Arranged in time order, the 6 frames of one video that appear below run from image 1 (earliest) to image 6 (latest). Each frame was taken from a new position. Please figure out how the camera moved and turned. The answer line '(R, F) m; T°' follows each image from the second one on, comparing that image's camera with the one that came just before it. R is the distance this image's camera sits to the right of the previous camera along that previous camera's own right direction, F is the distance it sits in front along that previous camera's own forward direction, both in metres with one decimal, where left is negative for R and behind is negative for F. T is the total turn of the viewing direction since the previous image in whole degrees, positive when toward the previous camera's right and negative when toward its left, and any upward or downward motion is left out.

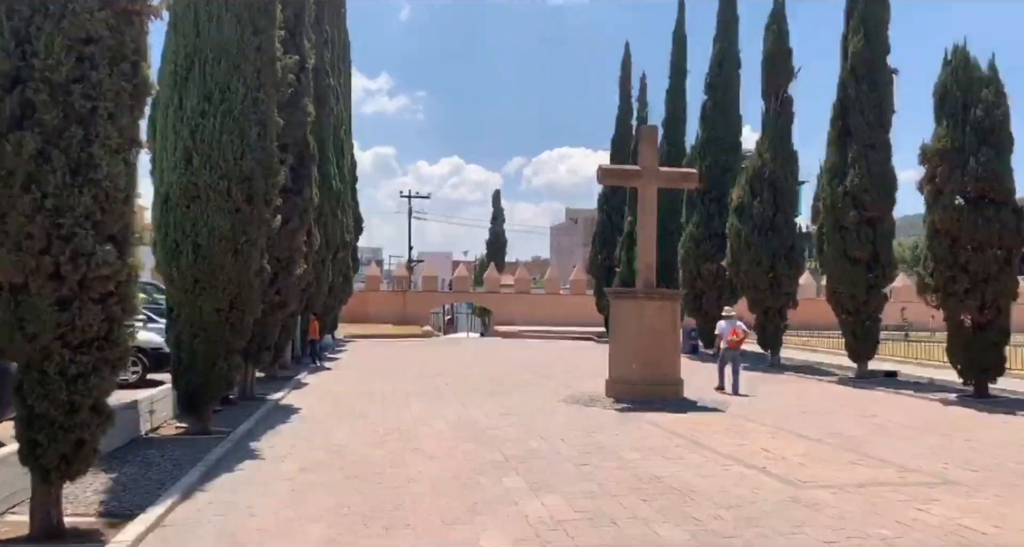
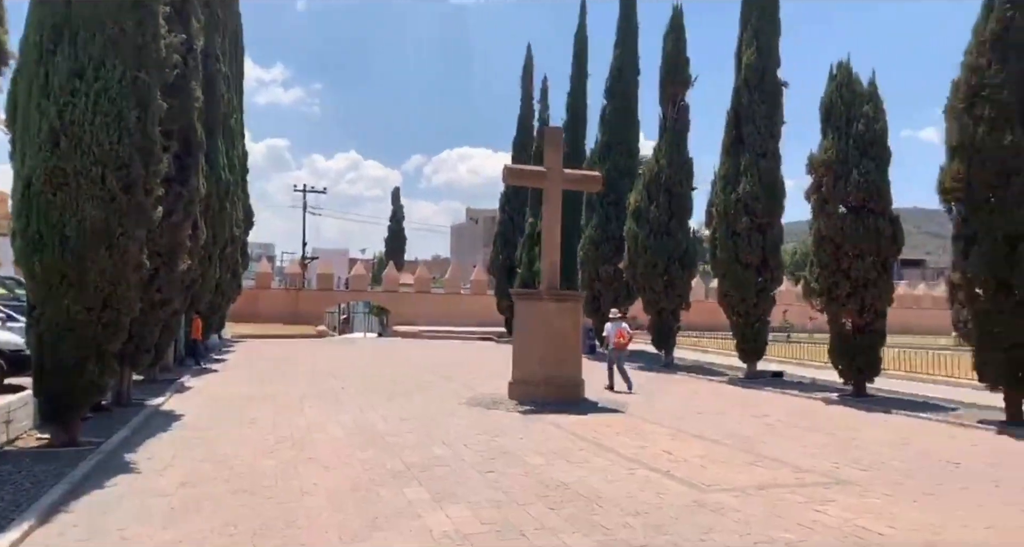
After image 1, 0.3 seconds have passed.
(-0.1, +0.3) m; +8°
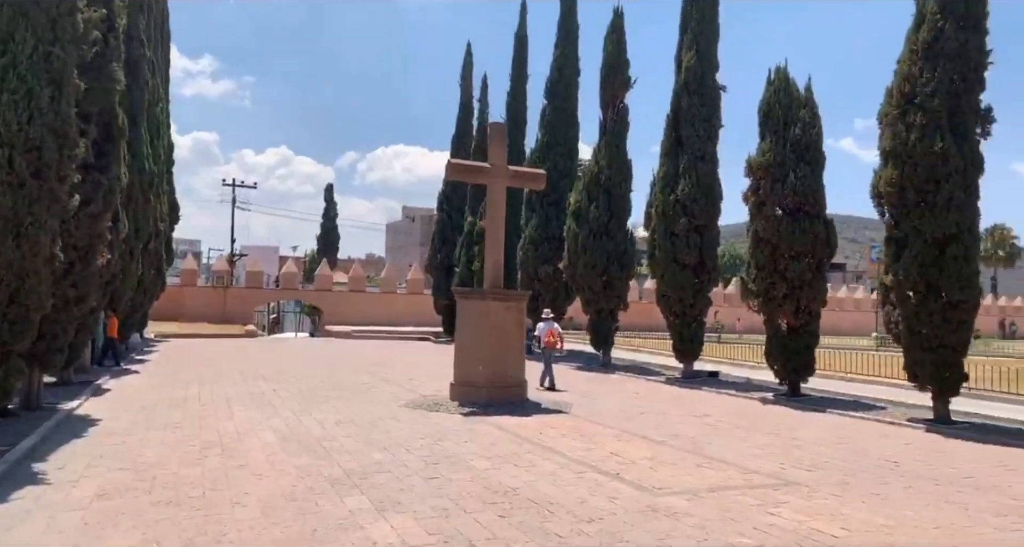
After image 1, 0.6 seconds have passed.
(-0.1, +0.3) m; +5°
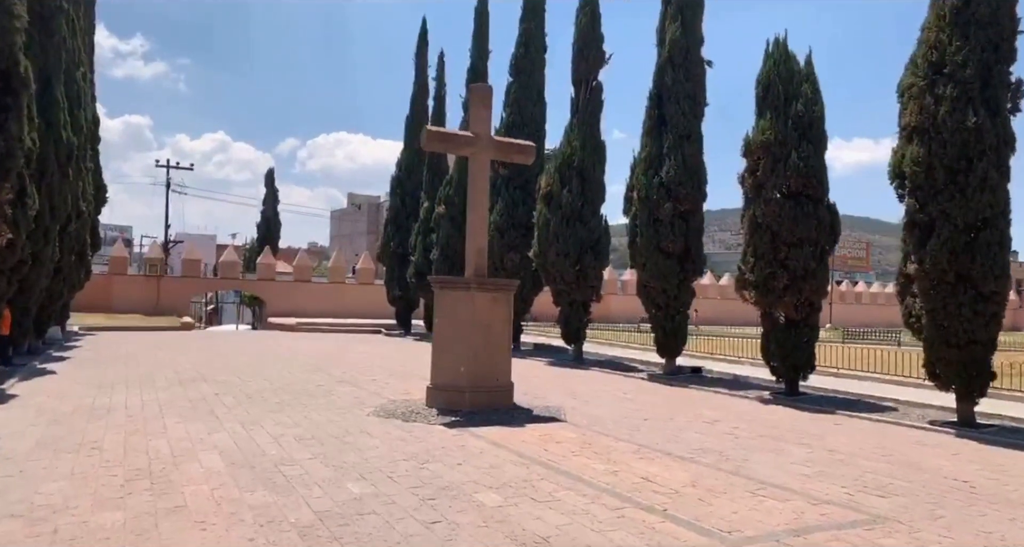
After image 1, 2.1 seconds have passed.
(-0.6, +1.6) m; +4°
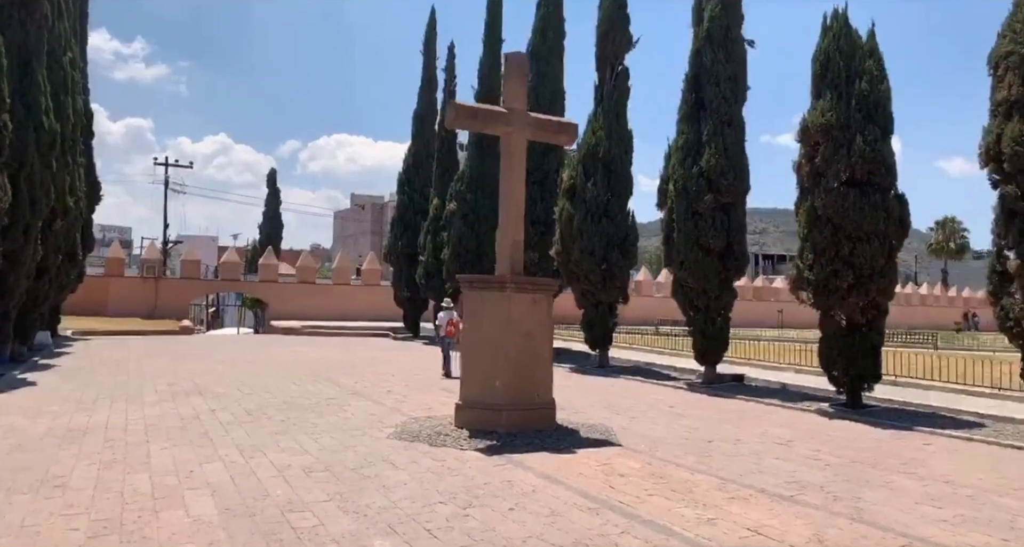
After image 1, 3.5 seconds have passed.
(-0.5, +1.4) m; 0°
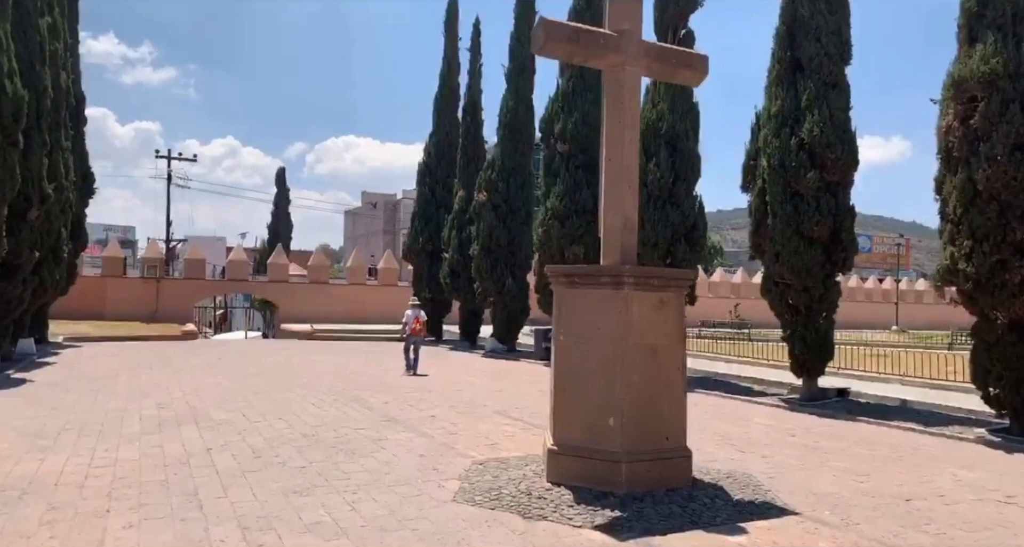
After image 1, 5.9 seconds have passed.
(-0.9, +2.6) m; -1°
